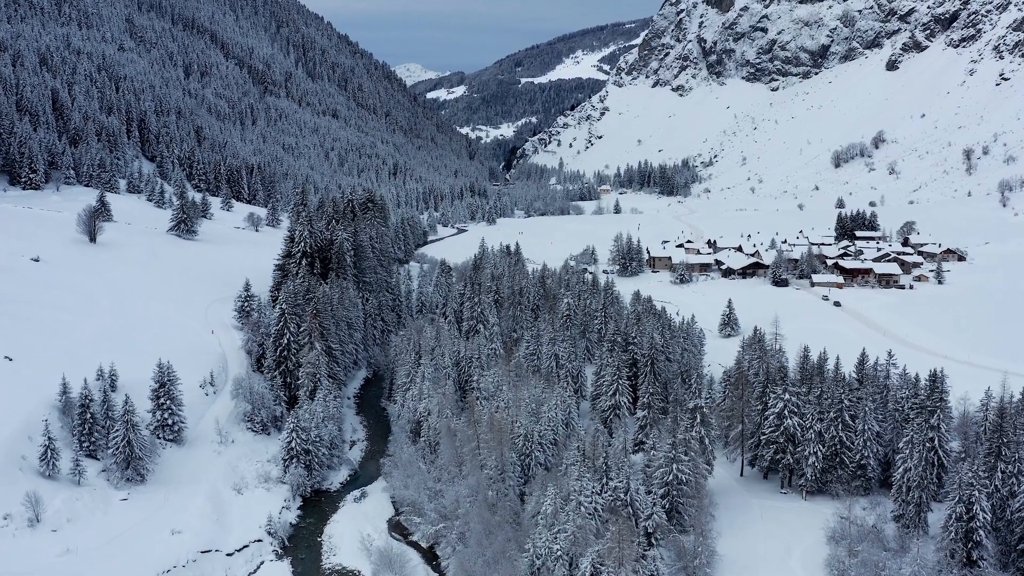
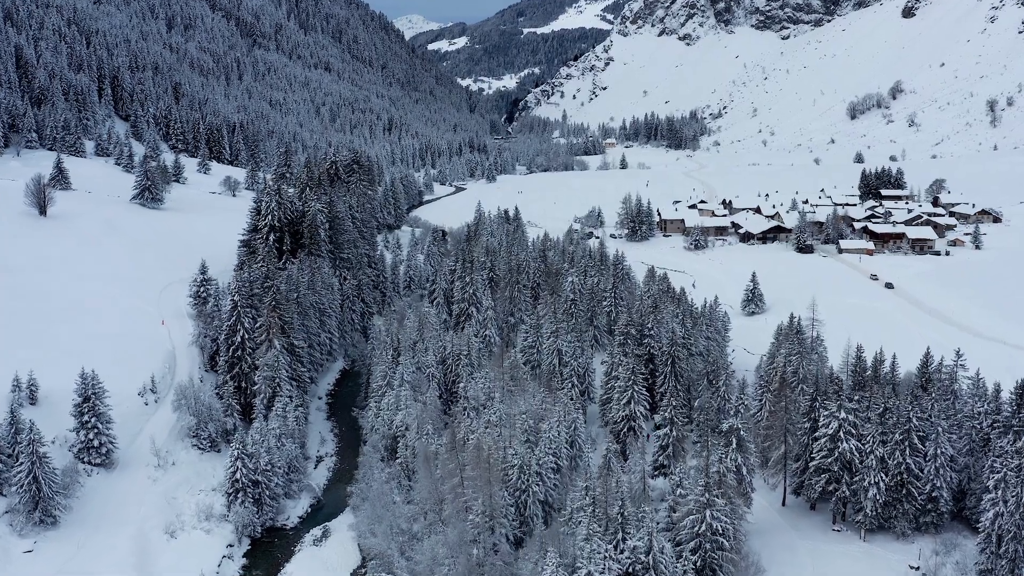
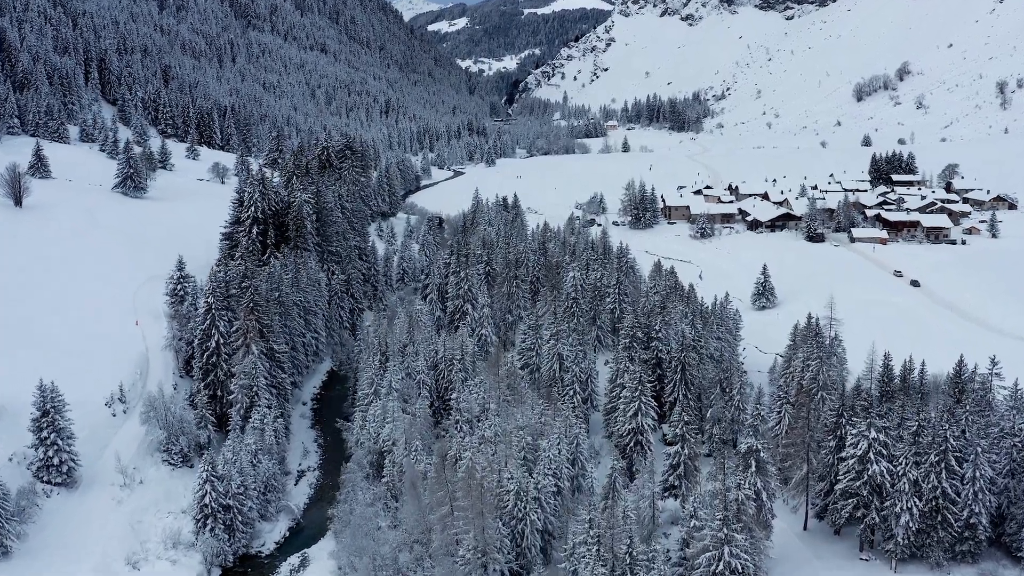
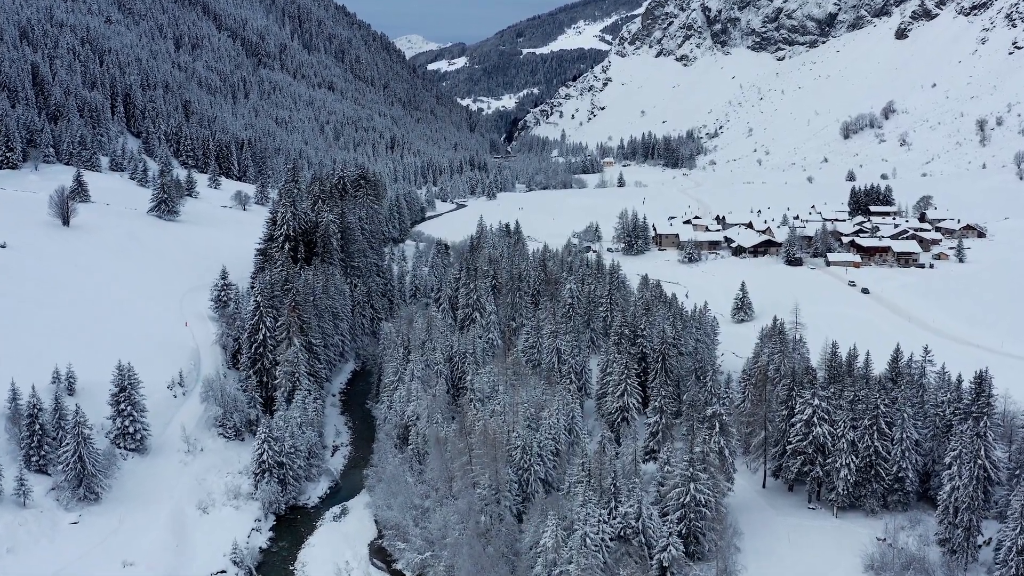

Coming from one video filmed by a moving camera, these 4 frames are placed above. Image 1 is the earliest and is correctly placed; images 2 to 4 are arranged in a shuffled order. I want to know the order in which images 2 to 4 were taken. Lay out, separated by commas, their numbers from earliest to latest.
4, 2, 3
